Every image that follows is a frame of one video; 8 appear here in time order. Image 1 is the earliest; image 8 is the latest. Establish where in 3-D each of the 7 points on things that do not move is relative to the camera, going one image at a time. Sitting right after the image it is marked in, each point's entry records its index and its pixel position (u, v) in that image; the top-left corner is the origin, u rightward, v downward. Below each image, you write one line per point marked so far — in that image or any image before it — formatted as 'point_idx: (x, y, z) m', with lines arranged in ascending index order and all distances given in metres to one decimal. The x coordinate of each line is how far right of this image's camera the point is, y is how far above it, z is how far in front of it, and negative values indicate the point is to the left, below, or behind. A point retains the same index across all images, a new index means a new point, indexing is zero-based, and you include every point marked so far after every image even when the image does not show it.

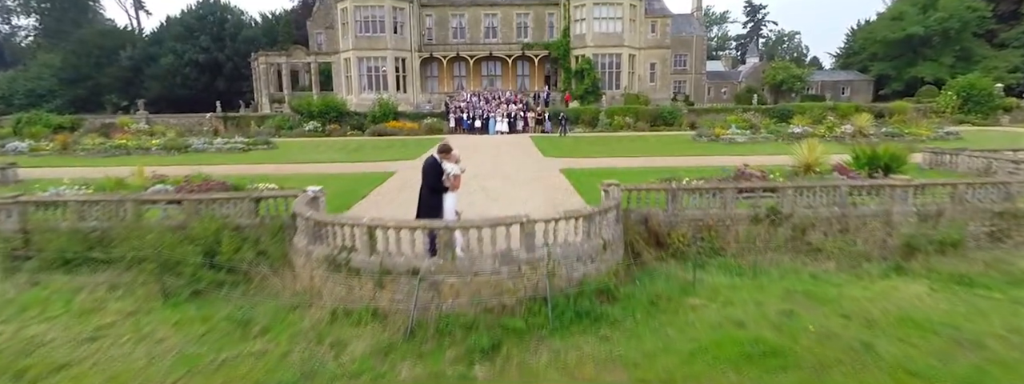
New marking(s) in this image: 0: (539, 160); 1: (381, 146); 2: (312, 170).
0: (+0.8, +1.0, +13.2) m
1: (-5.9, +2.0, +19.1) m
2: (-5.5, +0.6, +11.8) m
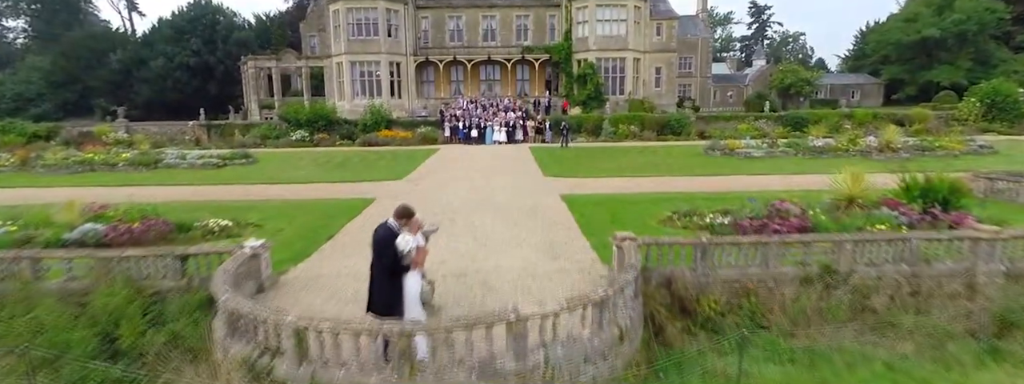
0: (+0.6, +0.3, +11.9) m
1: (-5.9, +1.4, +17.8) m
2: (-5.6, -0.1, +10.6) m
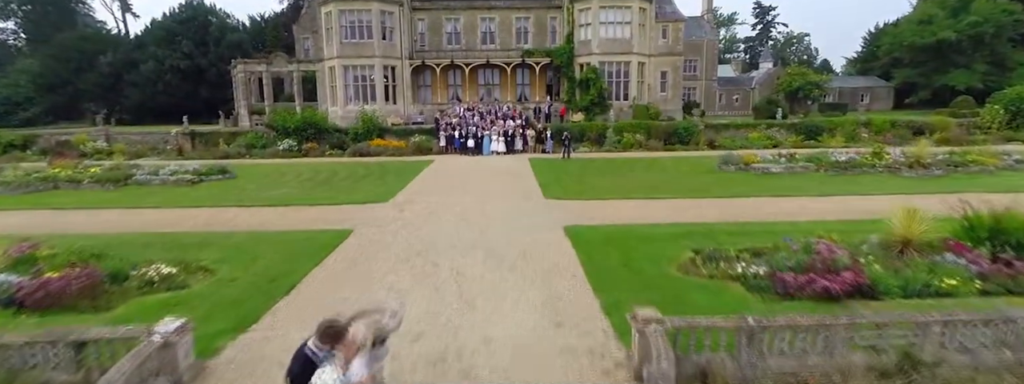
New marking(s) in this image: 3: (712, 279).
0: (+0.6, -0.3, +10.7) m
1: (-6.0, +0.7, +16.7) m
2: (-5.7, -0.7, +9.4) m
3: (+2.9, -1.3, +6.3) m
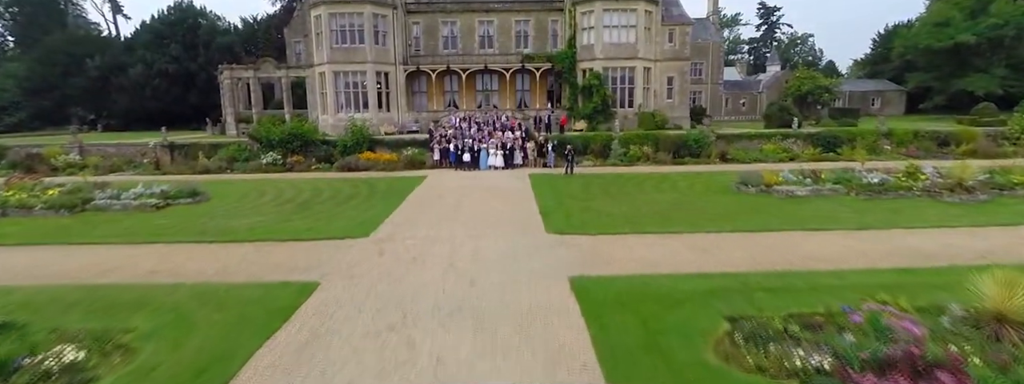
0: (+0.5, -1.1, +9.3) m
1: (-6.1, 0.0, +15.3) m
2: (-5.8, -1.5, +8.0) m
3: (+2.8, -2.0, +4.9) m
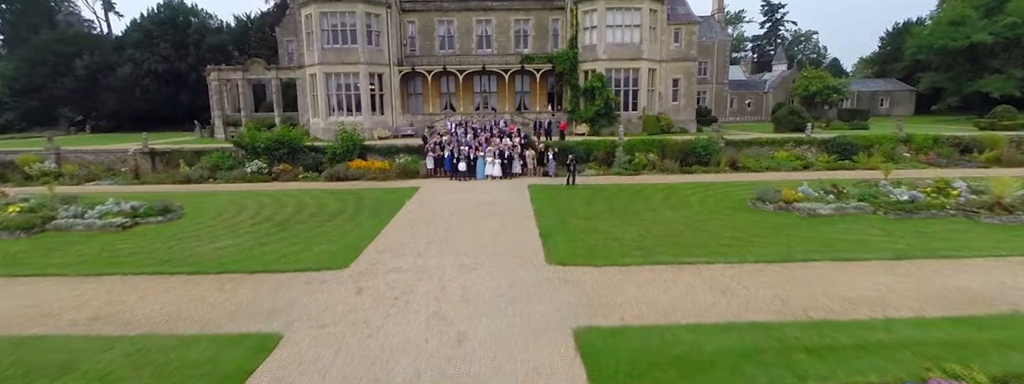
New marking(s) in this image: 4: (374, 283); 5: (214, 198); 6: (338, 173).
0: (+0.4, -1.6, +8.3) m
1: (-6.1, -0.5, +14.2) m
2: (-5.8, -2.0, +7.0) m
3: (+2.7, -2.6, +3.9) m
4: (-2.5, -1.7, +8.1) m
5: (-10.6, -0.2, +15.5) m
6: (-7.6, +0.8, +19.1) m
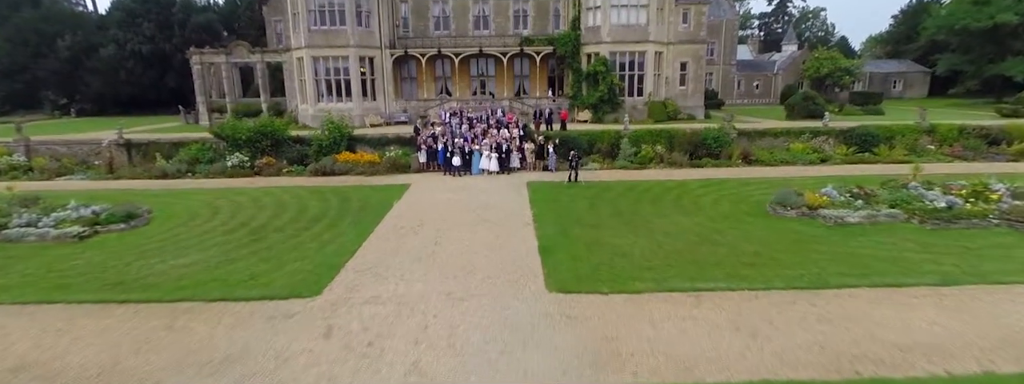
0: (+0.3, -1.9, +7.2) m
1: (-6.2, -0.6, +13.1) m
2: (-5.9, -2.4, +5.9) m
3: (+2.7, -3.2, +2.9) m
4: (-2.6, -2.0, +7.0) m
5: (-10.7, -0.2, +14.4) m
6: (-7.7, +1.0, +17.9) m
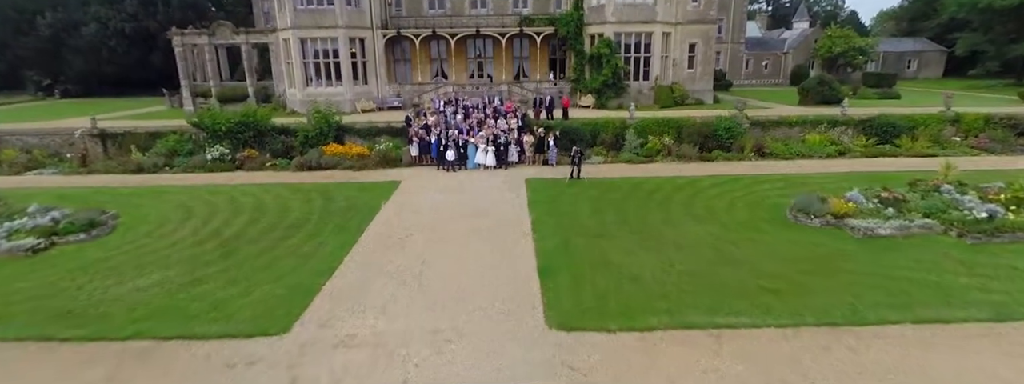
0: (+0.3, -2.3, +6.3) m
1: (-6.3, -0.7, +12.1) m
2: (-6.0, -2.9, +5.0) m
3: (+2.6, -3.8, +2.0) m
4: (-2.7, -2.4, +6.1) m
5: (-10.8, -0.2, +13.4) m
6: (-7.8, +1.2, +16.8) m
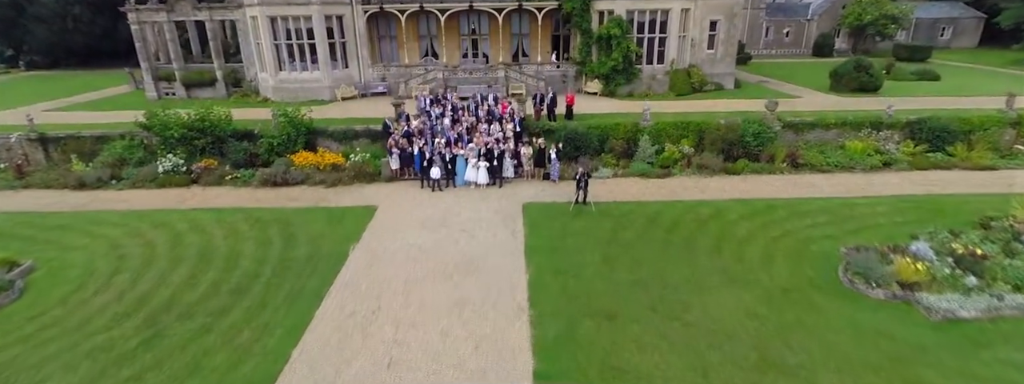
0: (+0.1, -4.0, +4.5) m
1: (-6.5, -1.8, +10.1) m
2: (-6.2, -4.7, +3.3) m
3: (+2.4, -5.9, +0.4) m
4: (-2.9, -4.1, +4.3) m
5: (-10.9, -1.2, +11.3) m
6: (-7.9, +0.5, +14.6) m
